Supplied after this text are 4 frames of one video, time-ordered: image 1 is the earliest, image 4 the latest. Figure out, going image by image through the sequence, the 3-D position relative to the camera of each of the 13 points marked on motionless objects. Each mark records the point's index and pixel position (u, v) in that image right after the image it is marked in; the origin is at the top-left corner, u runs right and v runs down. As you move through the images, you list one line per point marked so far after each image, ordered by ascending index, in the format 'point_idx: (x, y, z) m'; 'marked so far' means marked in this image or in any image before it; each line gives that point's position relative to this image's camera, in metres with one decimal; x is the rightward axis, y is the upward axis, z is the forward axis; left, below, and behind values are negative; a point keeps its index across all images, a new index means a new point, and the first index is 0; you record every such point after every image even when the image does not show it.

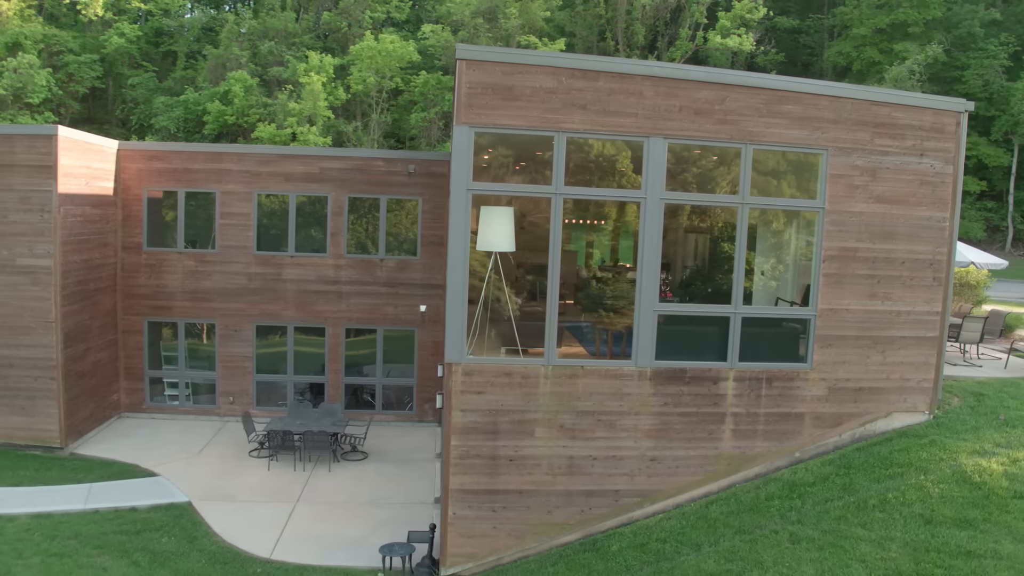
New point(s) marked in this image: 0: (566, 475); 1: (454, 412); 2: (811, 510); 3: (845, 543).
0: (+0.7, -2.4, +9.4) m
1: (-0.7, -1.6, +9.2) m
2: (+3.6, -2.6, +8.7) m
3: (+3.6, -2.8, +7.9) m
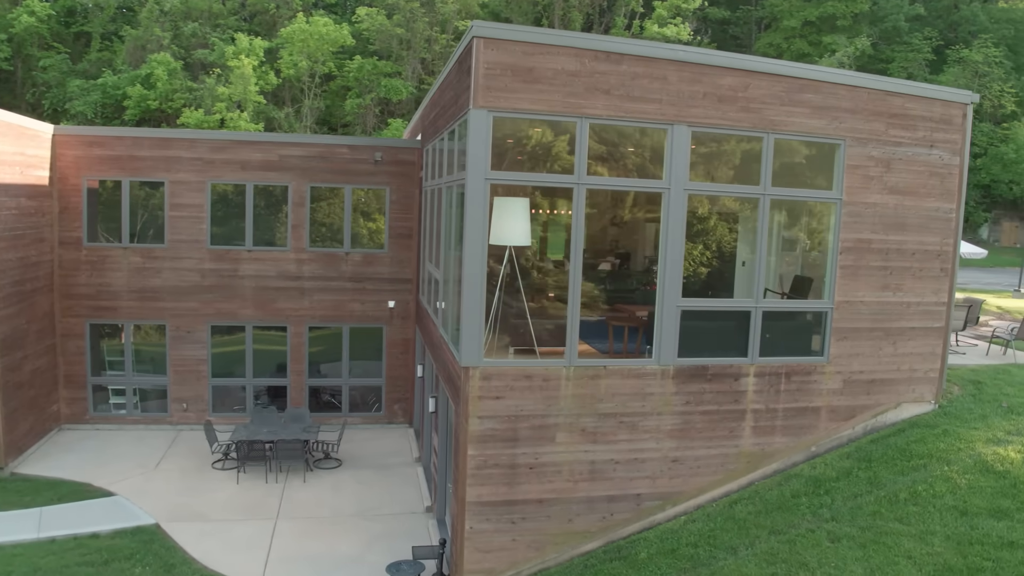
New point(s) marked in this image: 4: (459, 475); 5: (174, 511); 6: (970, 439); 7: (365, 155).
0: (+0.9, -2.4, +9.0) m
1: (-0.5, -1.5, +8.5) m
2: (+3.9, -2.5, +8.5) m
3: (+4.0, -2.7, +7.8) m
4: (-0.6, -2.2, +8.7) m
5: (-5.2, -3.5, +11.3) m
6: (+5.8, -1.9, +9.2) m
7: (-3.0, +2.7, +15.0) m
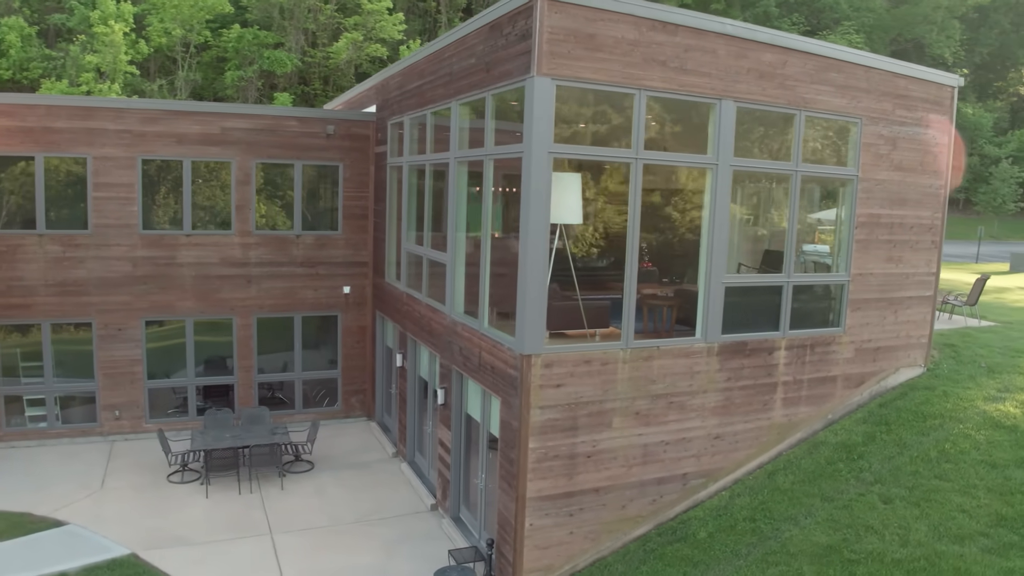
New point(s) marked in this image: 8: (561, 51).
0: (+1.5, -2.1, +8.8) m
1: (+0.2, -1.3, +8.1) m
2: (+4.5, -2.2, +8.9) m
3: (+4.8, -2.4, +8.3) m
4: (+0.1, -2.0, +8.2) m
5: (-4.9, -3.4, +9.9) m
6: (+6.2, -1.5, +9.9) m
7: (-3.7, +3.0, +13.7) m
8: (+0.5, +2.5, +7.6) m
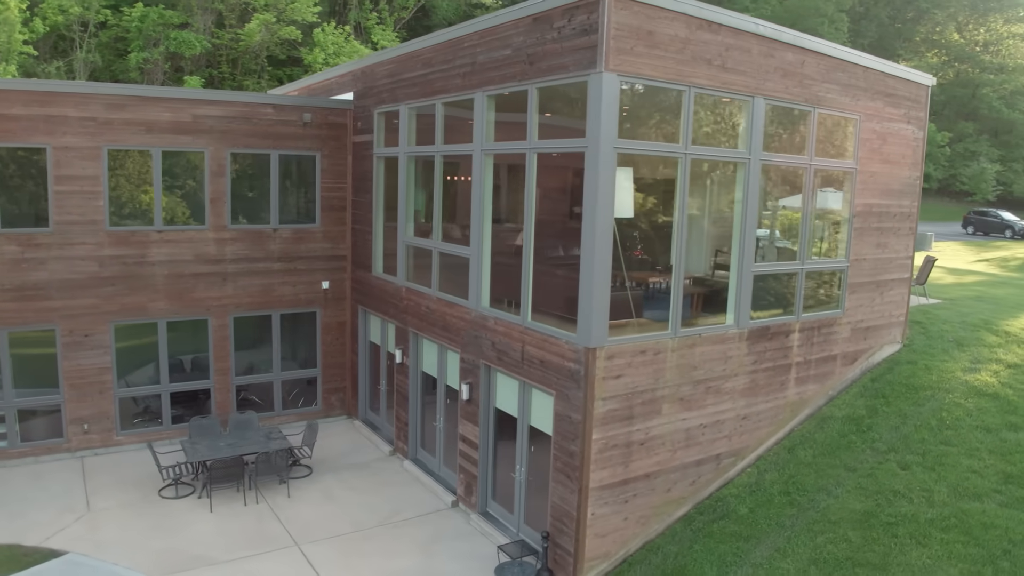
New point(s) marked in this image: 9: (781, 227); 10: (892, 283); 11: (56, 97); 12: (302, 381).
0: (+2.1, -2.0, +9.1) m
1: (+0.9, -1.3, +8.2) m
2: (+5.1, -2.0, +9.8) m
3: (+5.5, -2.2, +9.1) m
4: (+0.8, -2.0, +8.3) m
5: (-4.4, -3.4, +9.2) m
6: (+6.6, -1.2, +11.0) m
7: (-3.9, +3.1, +13.1) m
8: (+1.2, +2.5, +7.7) m
9: (+3.7, +0.8, +9.8) m
10: (+5.9, +0.1, +11.4) m
11: (-7.1, +2.9, +11.2) m
12: (-4.0, -1.8, +14.0) m
